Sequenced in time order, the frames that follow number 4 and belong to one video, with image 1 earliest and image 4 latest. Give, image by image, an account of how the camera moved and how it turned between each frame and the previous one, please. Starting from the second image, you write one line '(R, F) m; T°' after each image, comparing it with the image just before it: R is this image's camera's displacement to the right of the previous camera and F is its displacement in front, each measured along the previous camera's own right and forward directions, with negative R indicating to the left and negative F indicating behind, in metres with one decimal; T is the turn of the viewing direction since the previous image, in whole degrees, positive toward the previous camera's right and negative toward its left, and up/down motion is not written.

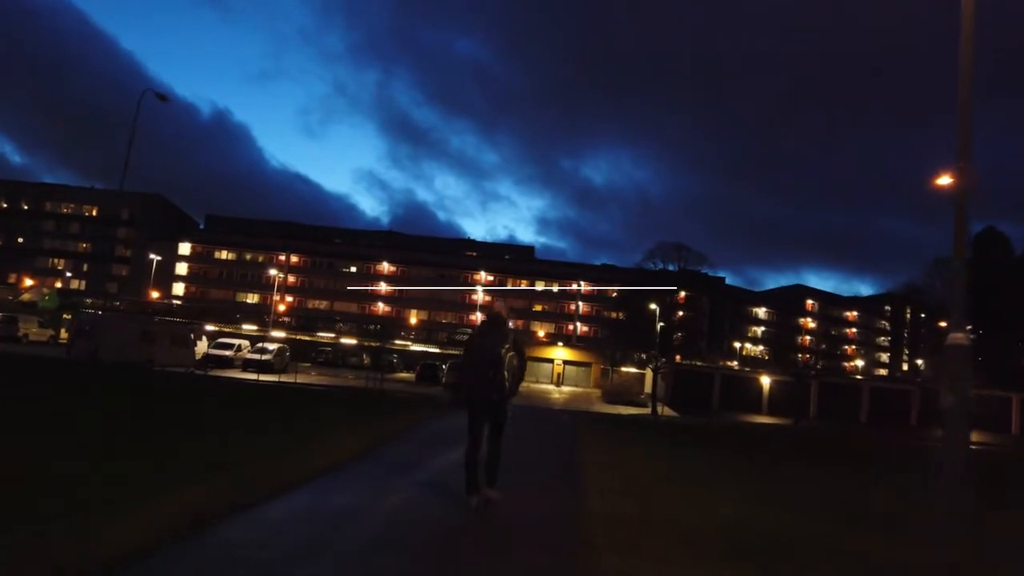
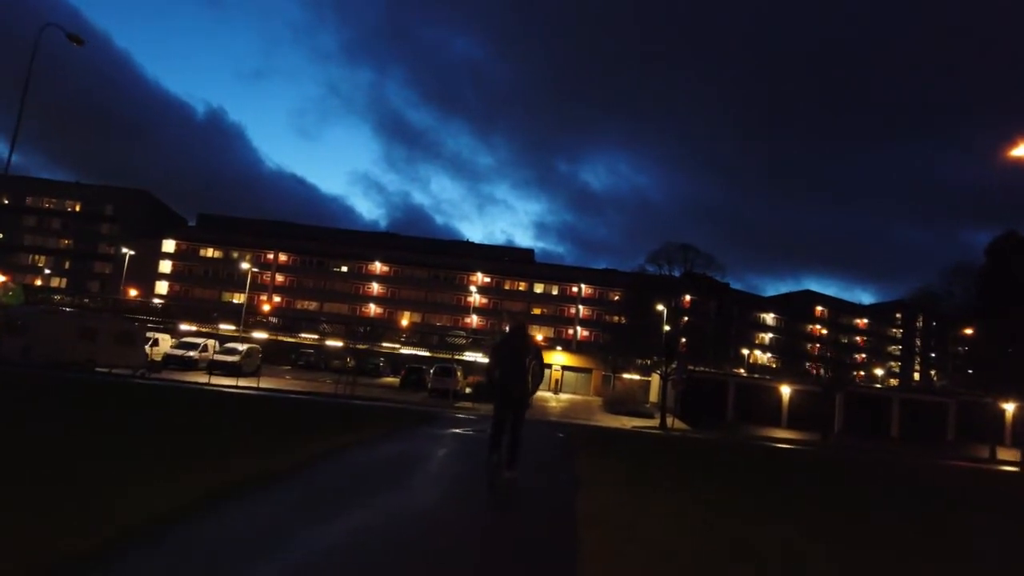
(+0.3, +3.5) m; 0°
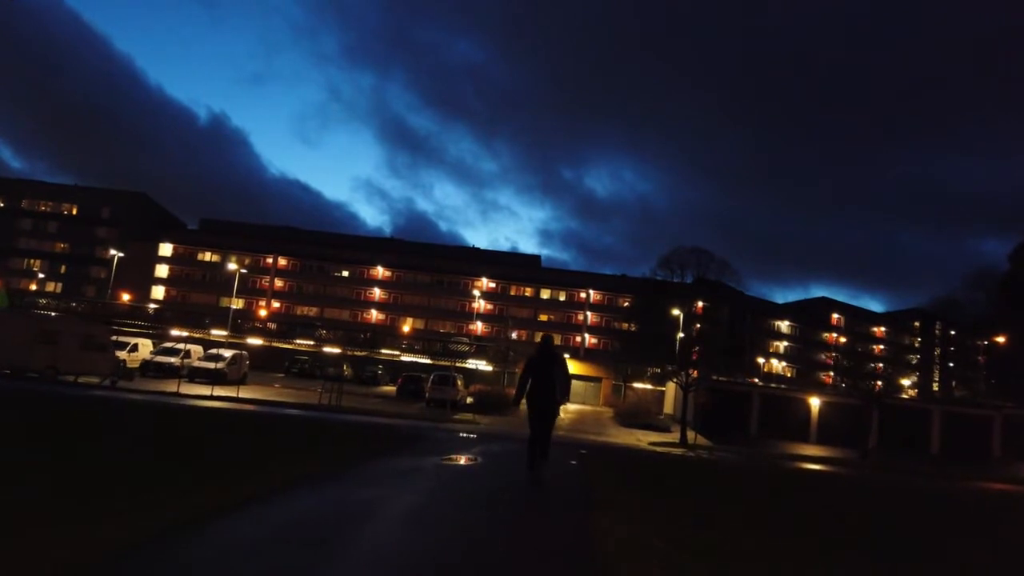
(+0.1, +2.5) m; 0°
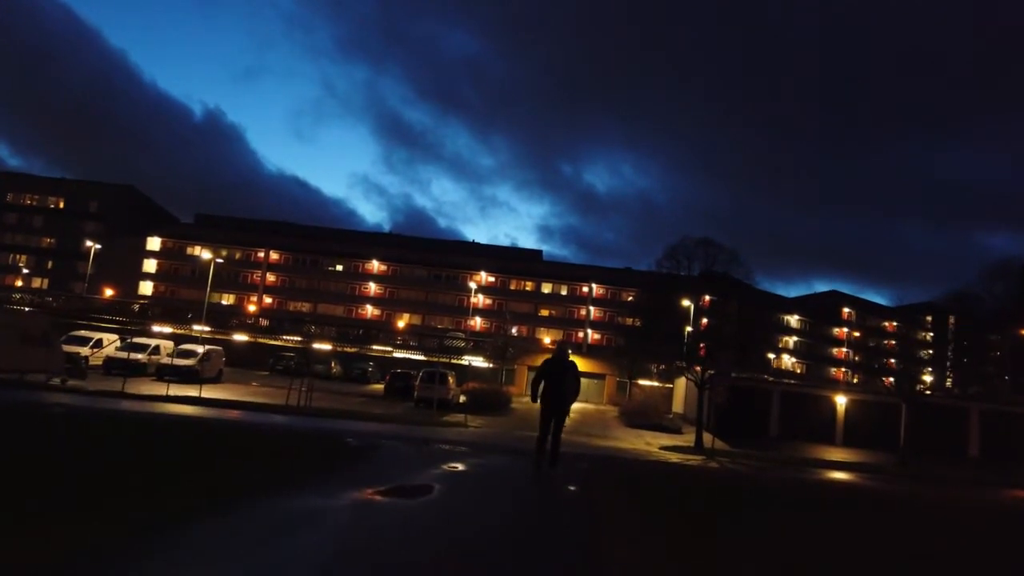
(+0.2, +2.7) m; 0°
